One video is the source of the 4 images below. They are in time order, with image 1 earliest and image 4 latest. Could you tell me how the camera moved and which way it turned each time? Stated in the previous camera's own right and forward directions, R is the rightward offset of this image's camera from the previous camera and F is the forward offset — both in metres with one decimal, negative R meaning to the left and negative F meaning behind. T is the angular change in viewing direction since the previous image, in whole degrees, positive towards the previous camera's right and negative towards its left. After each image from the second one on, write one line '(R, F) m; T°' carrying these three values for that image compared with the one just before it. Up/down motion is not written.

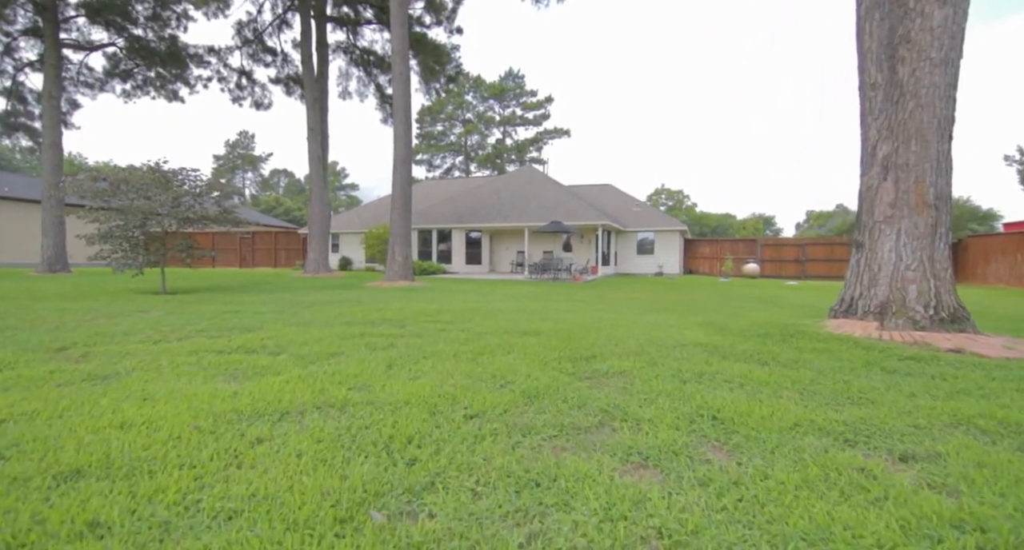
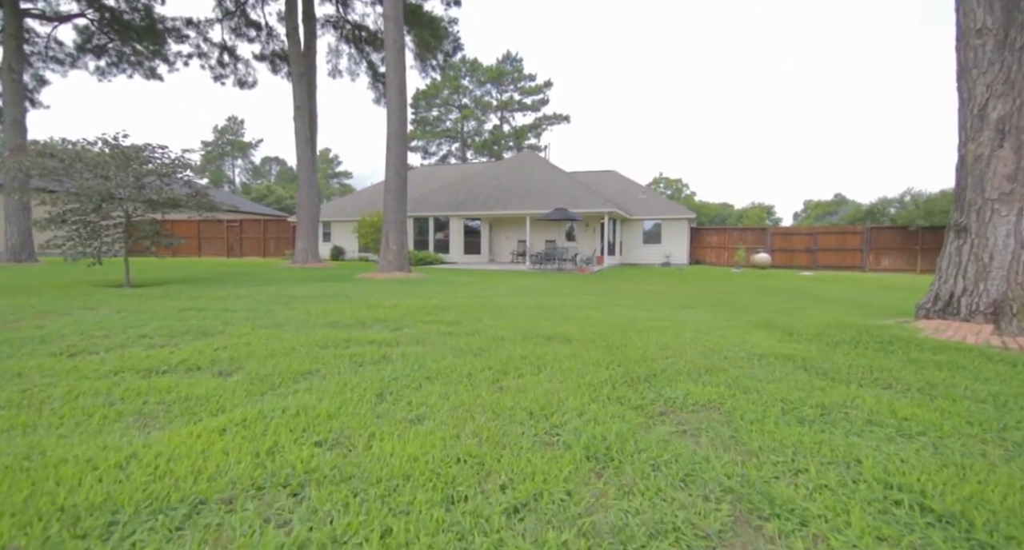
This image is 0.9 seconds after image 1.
(-0.3, +1.2) m; +1°
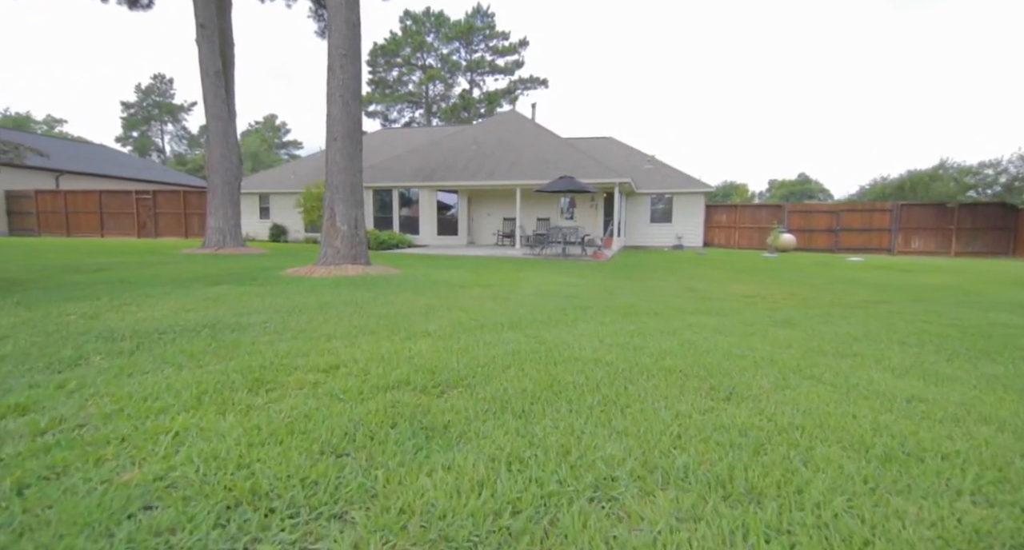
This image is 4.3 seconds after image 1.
(-0.8, +4.5) m; +4°
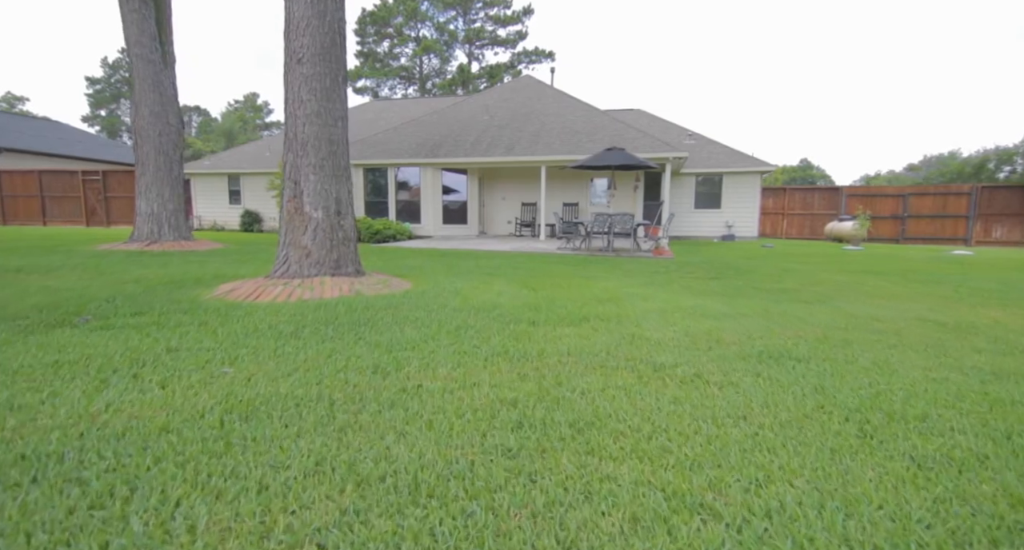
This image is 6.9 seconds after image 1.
(-1.0, +3.6) m; +1°
